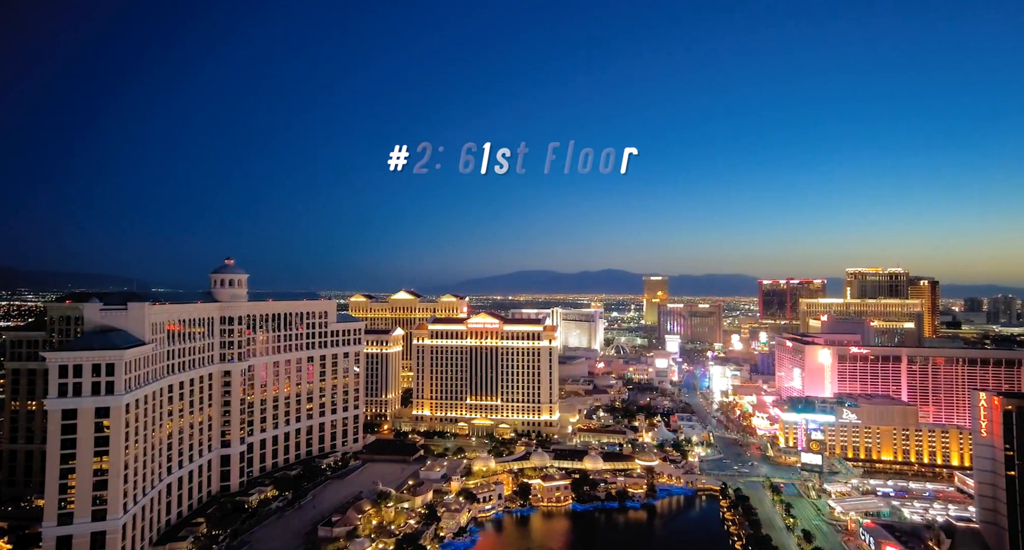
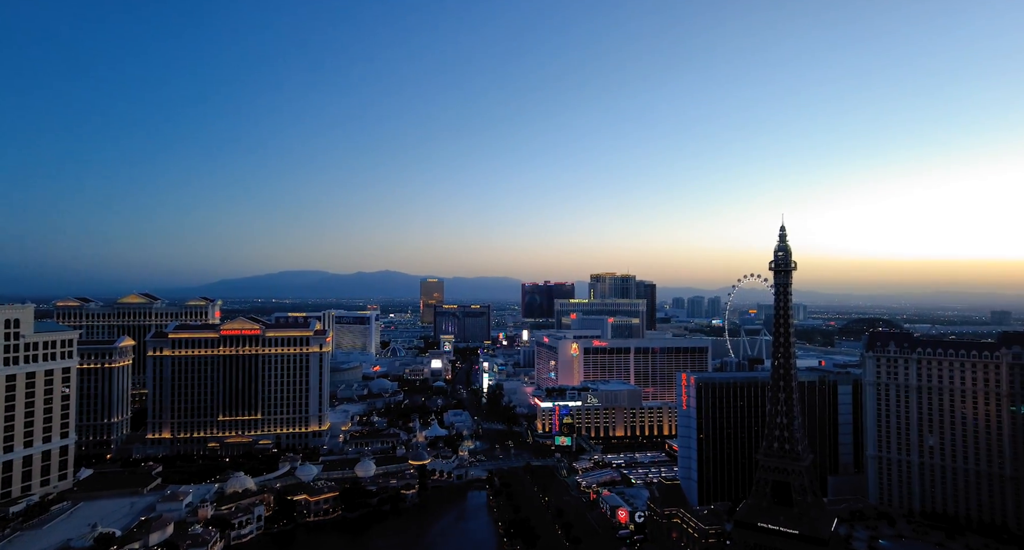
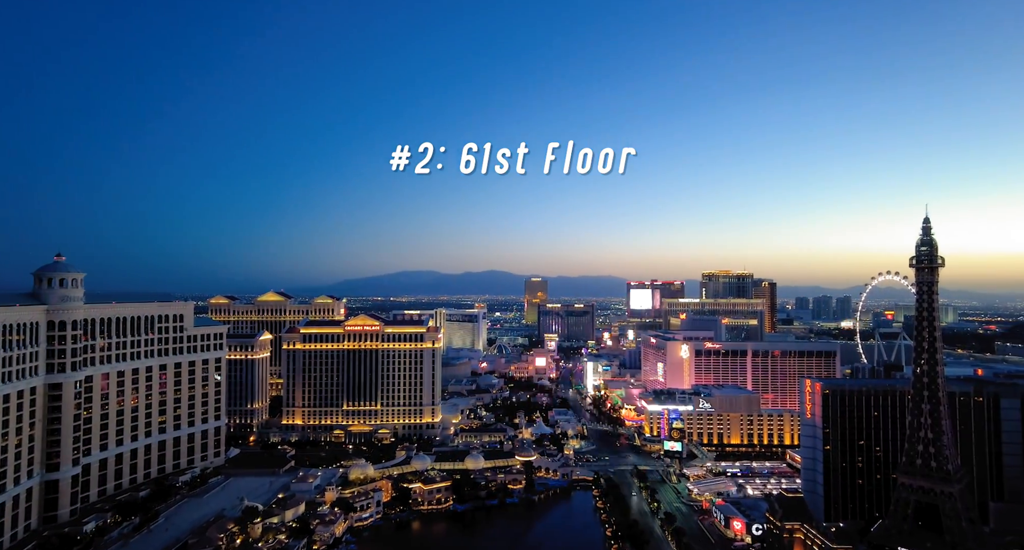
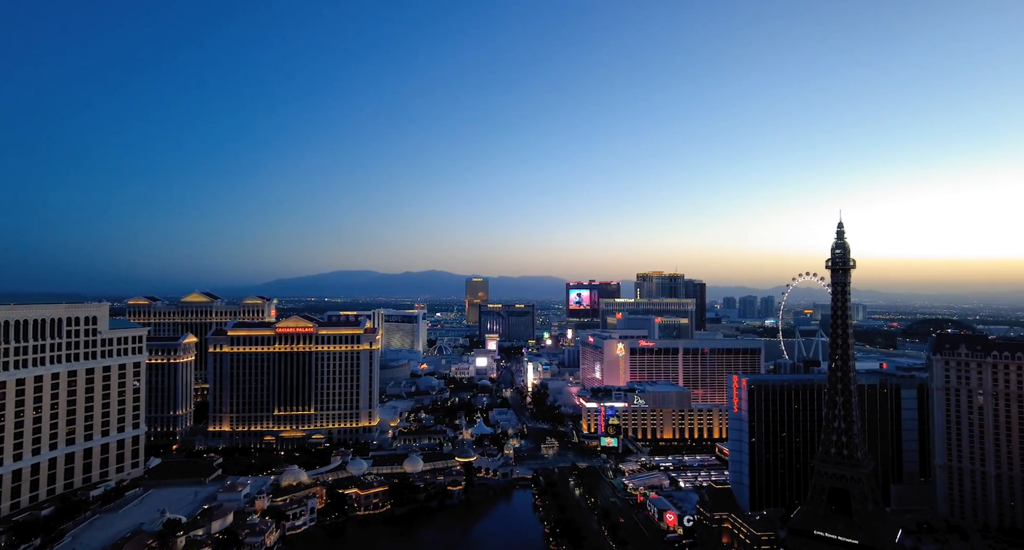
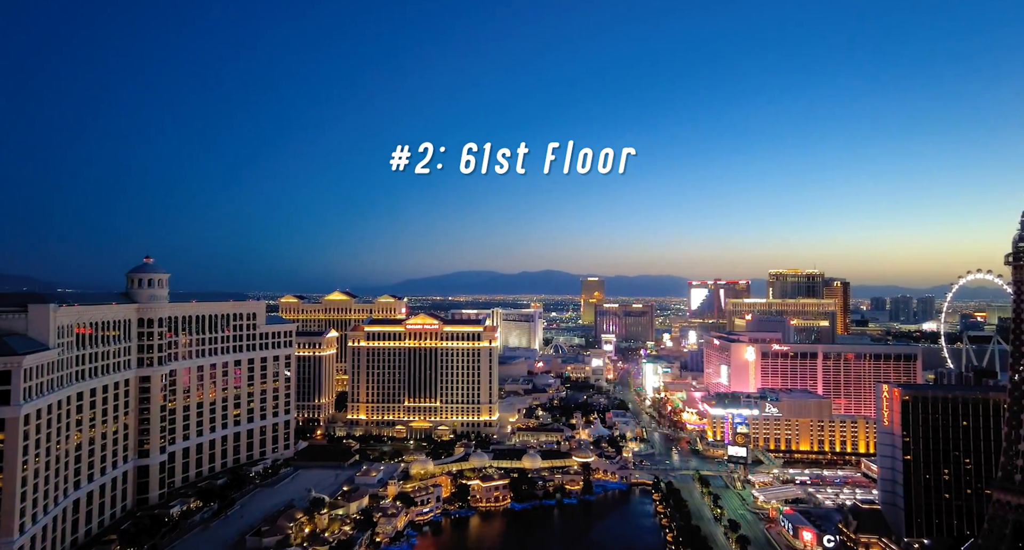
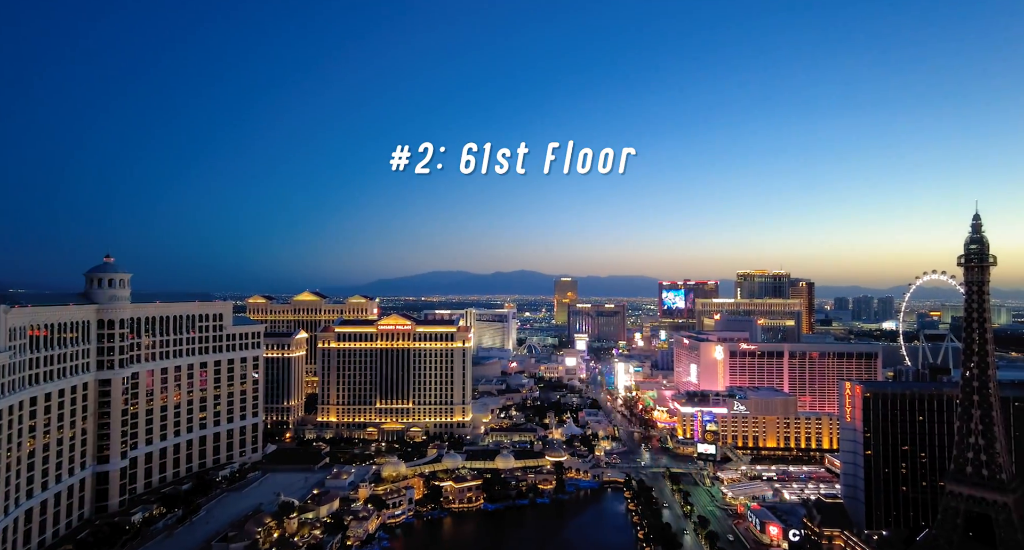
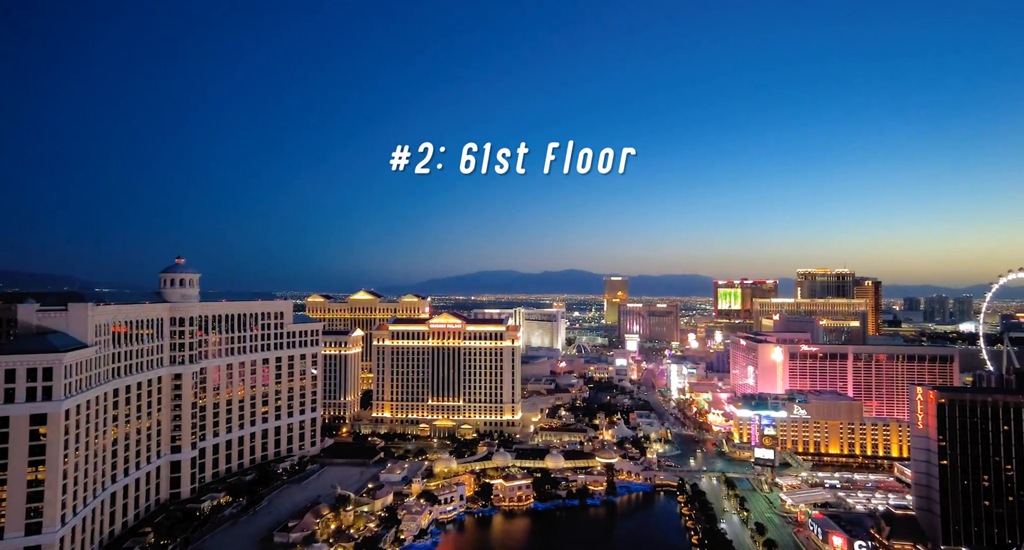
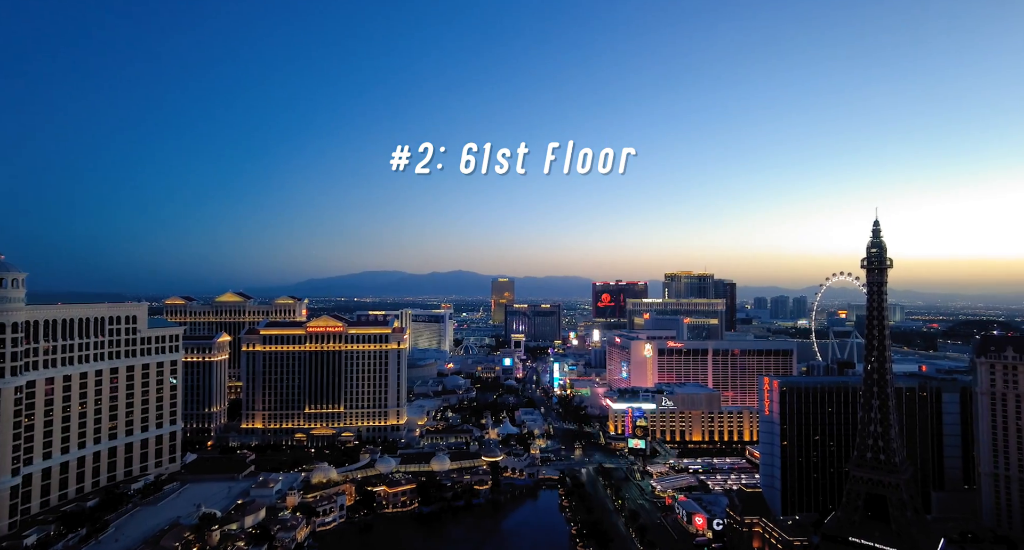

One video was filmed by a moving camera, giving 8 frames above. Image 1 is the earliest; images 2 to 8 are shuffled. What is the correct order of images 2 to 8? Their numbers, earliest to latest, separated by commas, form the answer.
7, 5, 6, 3, 8, 4, 2
